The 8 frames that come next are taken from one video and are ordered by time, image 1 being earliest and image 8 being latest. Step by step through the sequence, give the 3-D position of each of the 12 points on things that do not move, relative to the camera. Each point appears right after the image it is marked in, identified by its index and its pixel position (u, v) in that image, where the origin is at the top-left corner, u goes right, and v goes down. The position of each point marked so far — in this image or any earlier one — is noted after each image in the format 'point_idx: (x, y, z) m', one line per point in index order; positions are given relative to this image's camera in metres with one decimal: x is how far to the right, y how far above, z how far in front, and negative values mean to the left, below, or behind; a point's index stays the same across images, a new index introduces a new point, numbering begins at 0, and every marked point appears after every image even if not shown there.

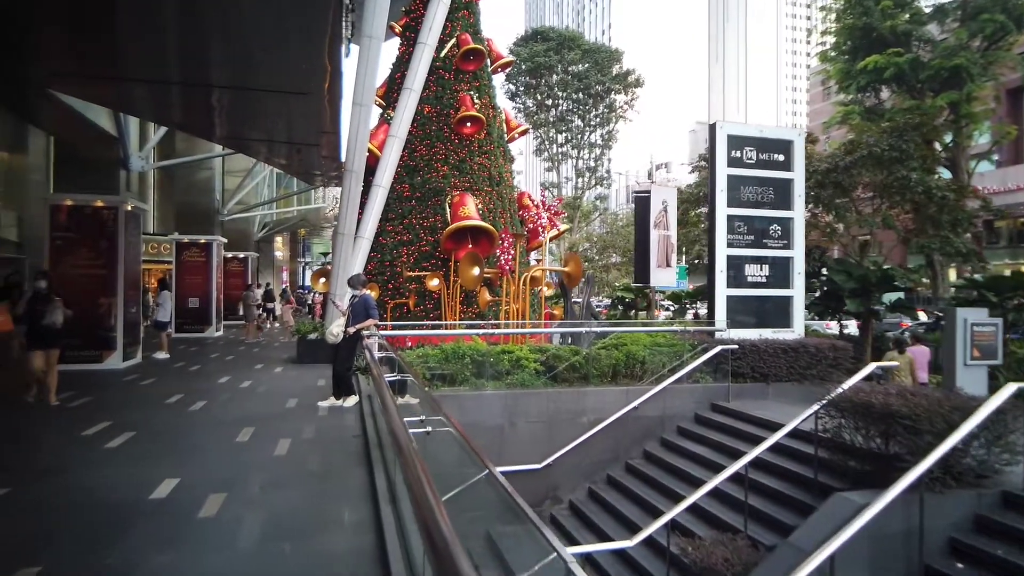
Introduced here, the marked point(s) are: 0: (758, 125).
0: (+5.0, +3.3, +13.0) m
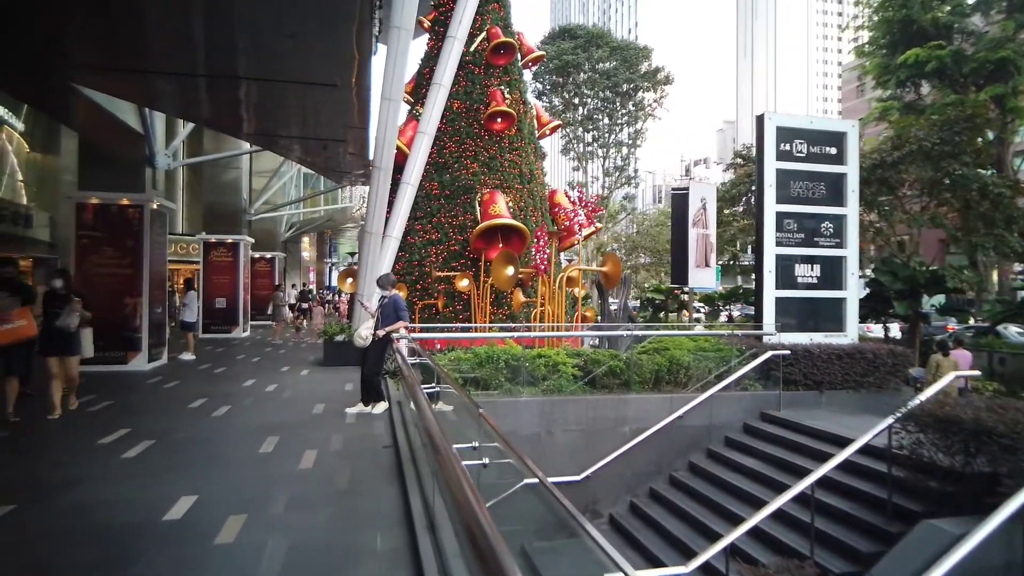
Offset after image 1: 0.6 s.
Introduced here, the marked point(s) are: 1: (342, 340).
0: (+5.7, +3.3, +12.2) m
1: (-3.8, -1.2, +14.3) m
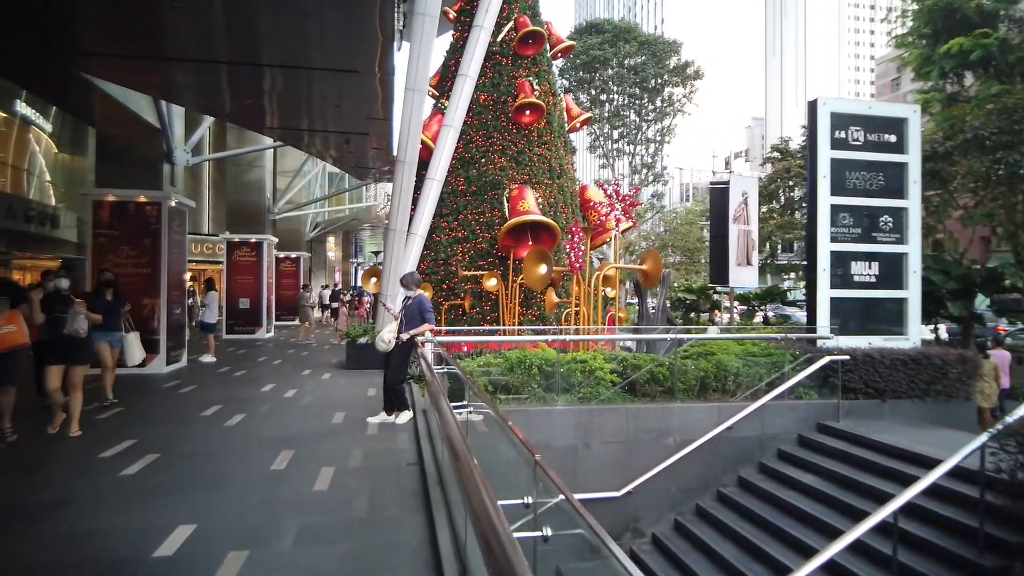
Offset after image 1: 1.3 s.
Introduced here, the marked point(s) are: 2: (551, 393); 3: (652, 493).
0: (+6.2, +3.3, +11.3) m
1: (-3.1, -1.2, +13.7) m
2: (+0.6, -1.5, +9.3) m
3: (+2.0, -2.9, +9.1) m
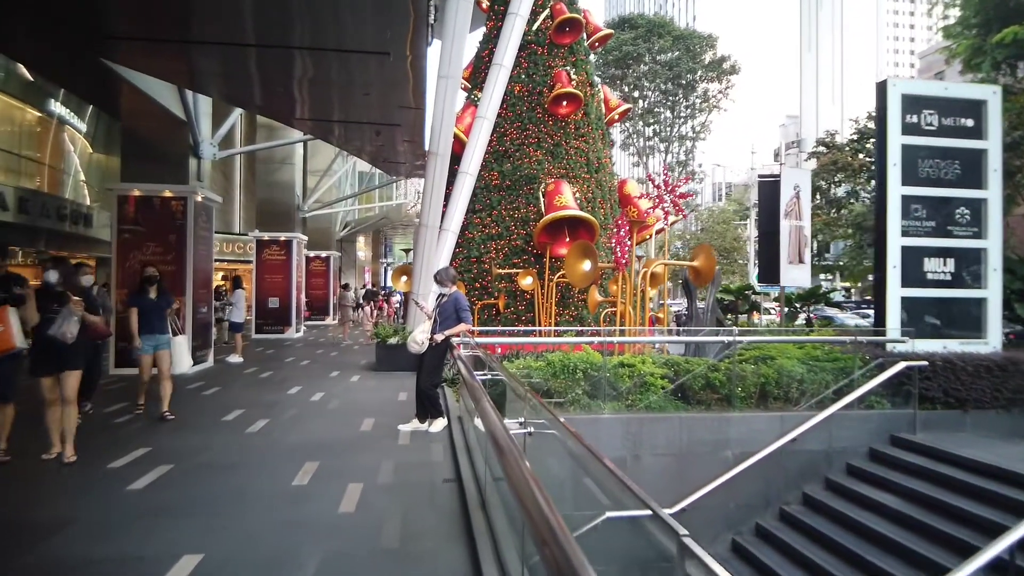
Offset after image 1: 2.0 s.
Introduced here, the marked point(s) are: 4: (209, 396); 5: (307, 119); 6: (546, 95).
0: (+6.9, +3.3, +10.3) m
1: (-2.4, -1.1, +13.1) m
2: (+1.1, -1.5, +8.6) m
3: (+2.5, -2.9, +8.3) m
4: (-4.7, -1.7, +10.0) m
5: (-4.4, +3.7, +14.1) m
6: (+0.9, +4.8, +16.1) m
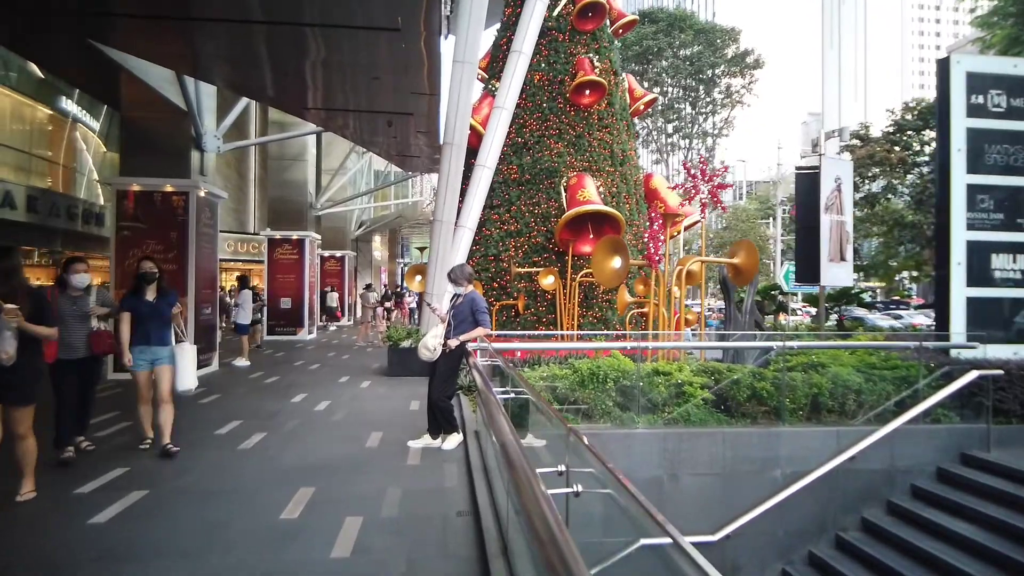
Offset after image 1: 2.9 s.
0: (+7.2, +3.3, +9.3) m
1: (-2.0, -1.1, +12.3) m
2: (+1.4, -1.5, +7.7) m
3: (+2.8, -2.9, +7.4) m
4: (-4.4, -1.7, +9.3) m
5: (-4.0, +3.7, +13.3) m
6: (+1.3, +4.8, +15.2) m
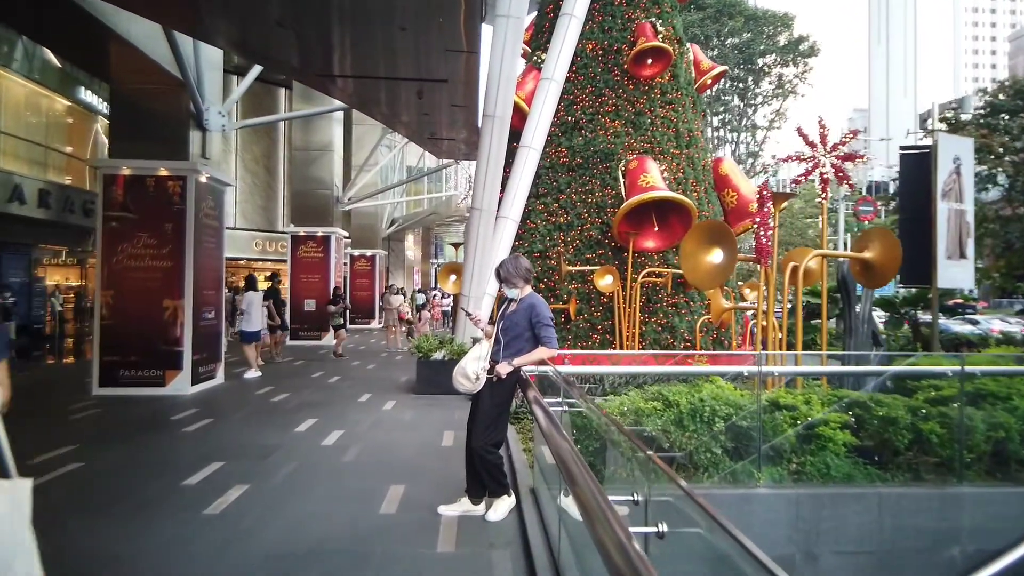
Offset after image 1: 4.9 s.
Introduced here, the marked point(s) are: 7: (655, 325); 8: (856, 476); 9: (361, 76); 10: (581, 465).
0: (+7.9, +3.3, +6.9) m
1: (-1.1, -1.2, +10.4) m
2: (+2.0, -1.5, +5.6) m
3: (+3.4, -2.9, +5.2) m
4: (-3.7, -1.7, +7.5) m
5: (-3.1, +3.7, +11.5) m
6: (+2.3, +4.8, +13.1) m
7: (+2.7, -0.7, +12.1) m
8: (+3.0, -1.6, +5.6) m
9: (-2.8, +3.7, +11.3) m
10: (+0.4, -1.0, +3.2) m
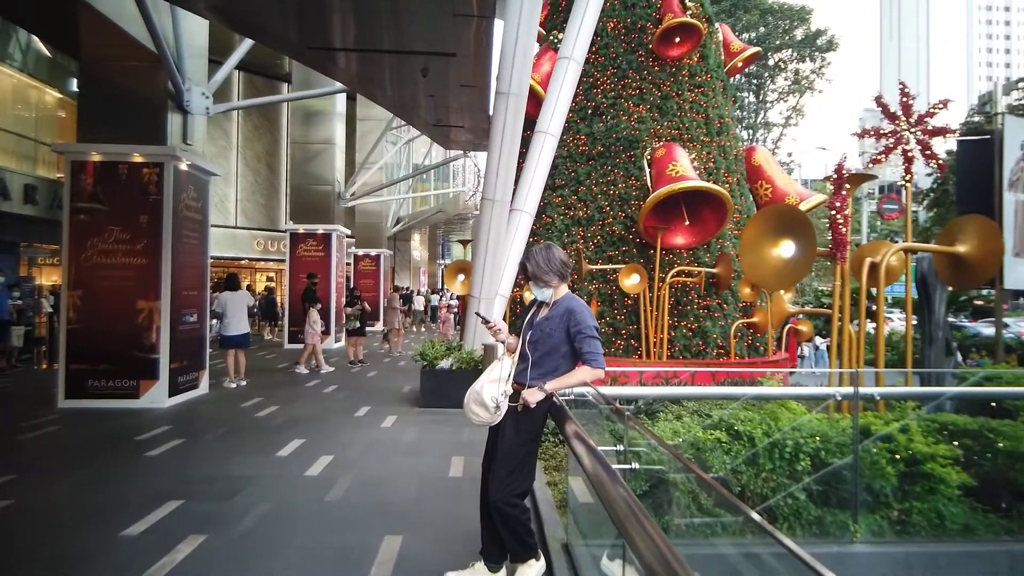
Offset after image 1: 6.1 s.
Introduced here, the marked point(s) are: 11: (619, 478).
0: (+8.1, +3.3, +5.6) m
1: (-0.9, -1.2, +9.2) m
2: (+2.2, -1.5, +4.4) m
3: (+3.5, -2.9, +4.0) m
4: (-3.5, -1.7, +6.4) m
5: (-2.8, +3.7, +10.4) m
6: (+2.6, +4.8, +11.9) m
7: (+2.9, -0.7, +11.0) m
8: (+3.2, -1.6, +4.5) m
9: (-2.6, +3.7, +10.2) m
10: (+0.5, -1.0, +2.0) m
11: (+0.5, -0.9, +2.6) m
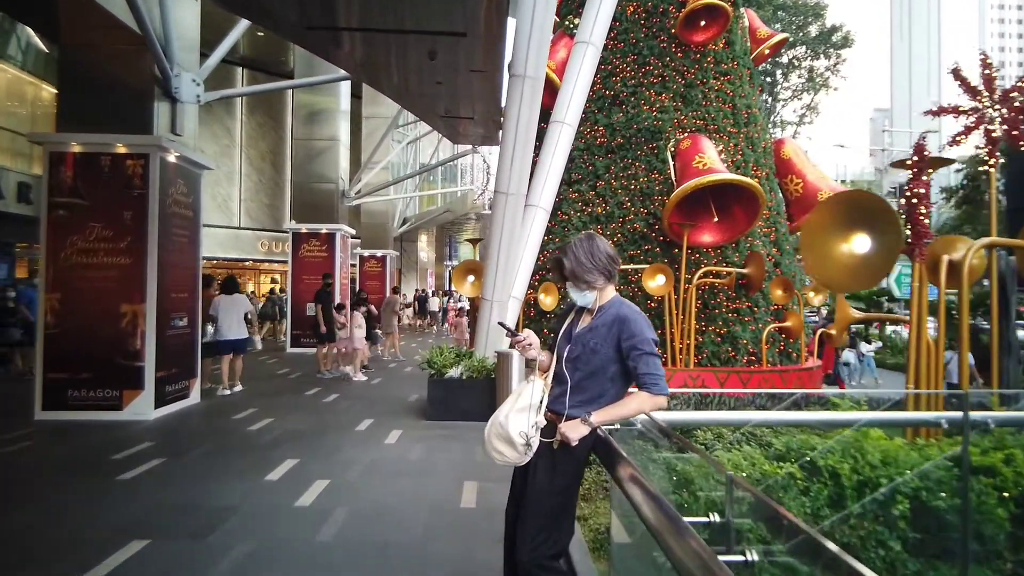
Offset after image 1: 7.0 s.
0: (+8.2, +3.3, +4.8) m
1: (-0.7, -1.2, +8.5) m
2: (+2.3, -1.5, +3.6) m
3: (+3.7, -2.9, +3.2) m
4: (-3.4, -1.7, +5.7) m
5: (-2.6, +3.7, +9.7) m
6: (+2.8, +4.8, +11.1) m
7: (+3.2, -0.7, +10.2) m
8: (+3.3, -1.6, +3.7) m
9: (-2.4, +3.6, +9.5) m
10: (+0.7, -1.0, +1.3) m
11: (+0.6, -0.9, +1.8) m
